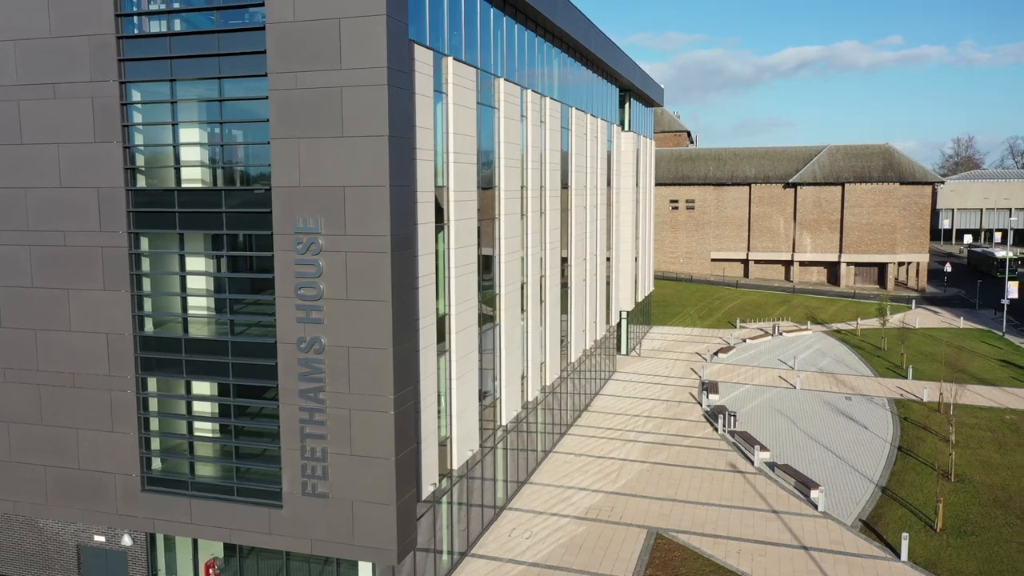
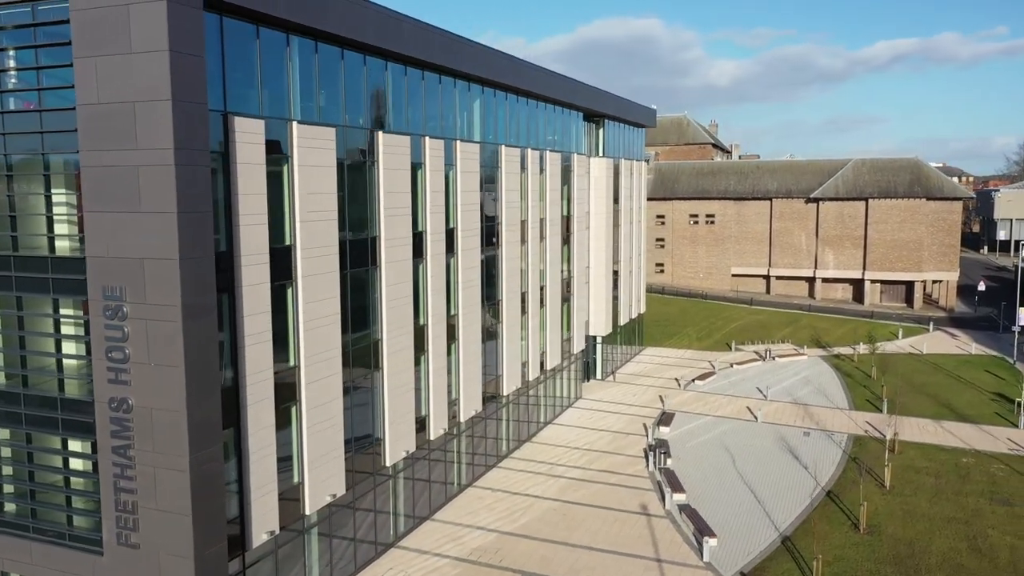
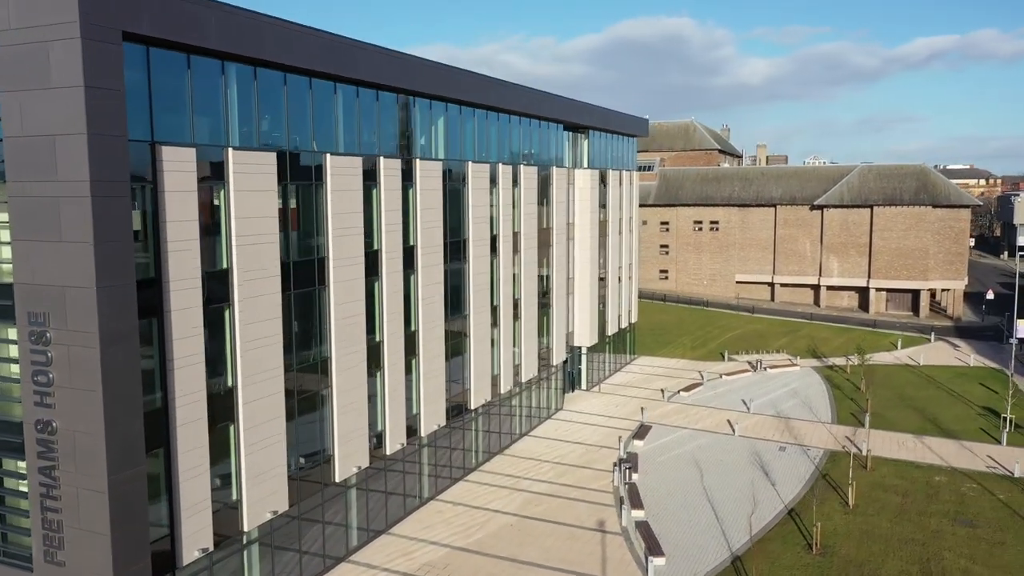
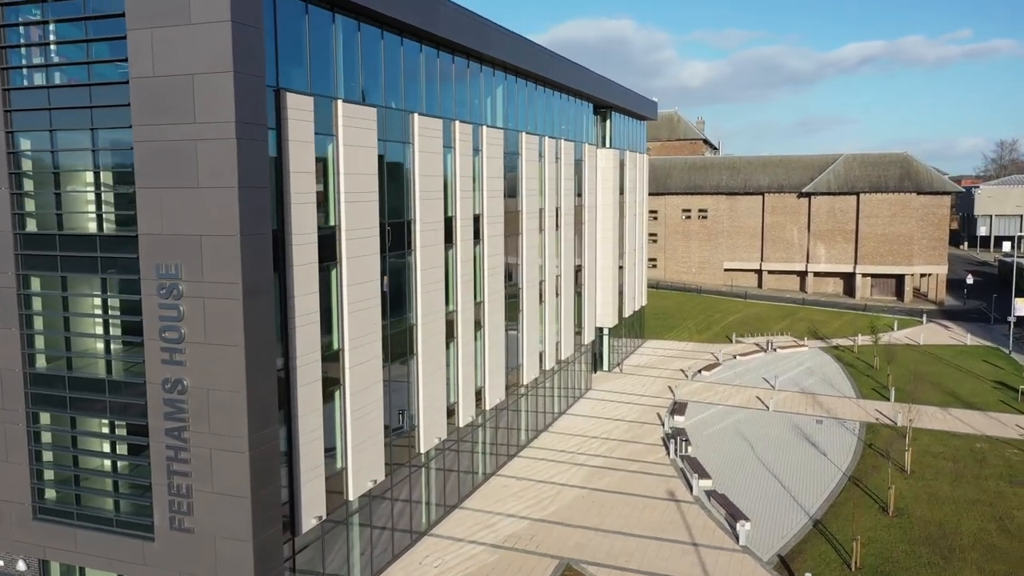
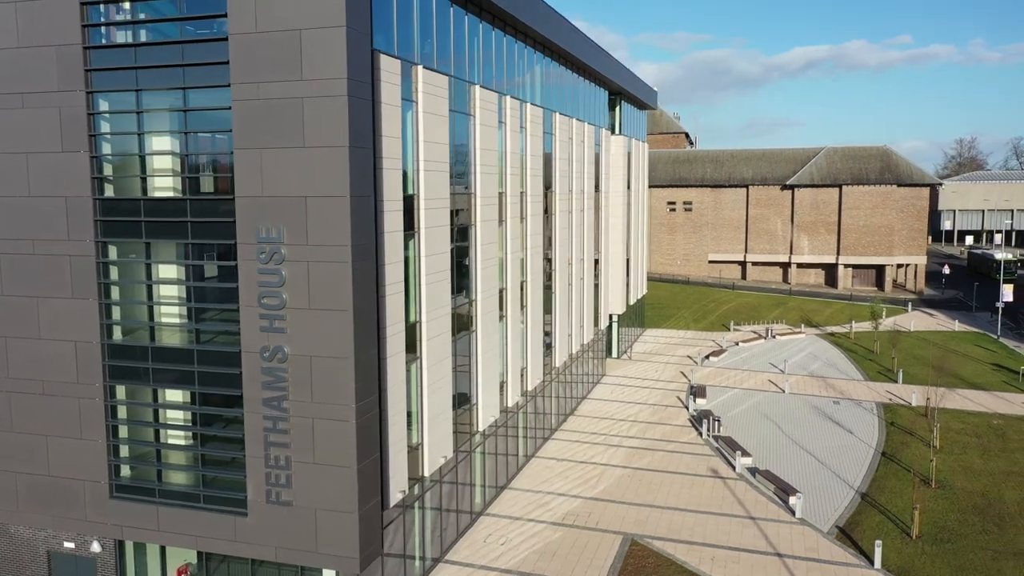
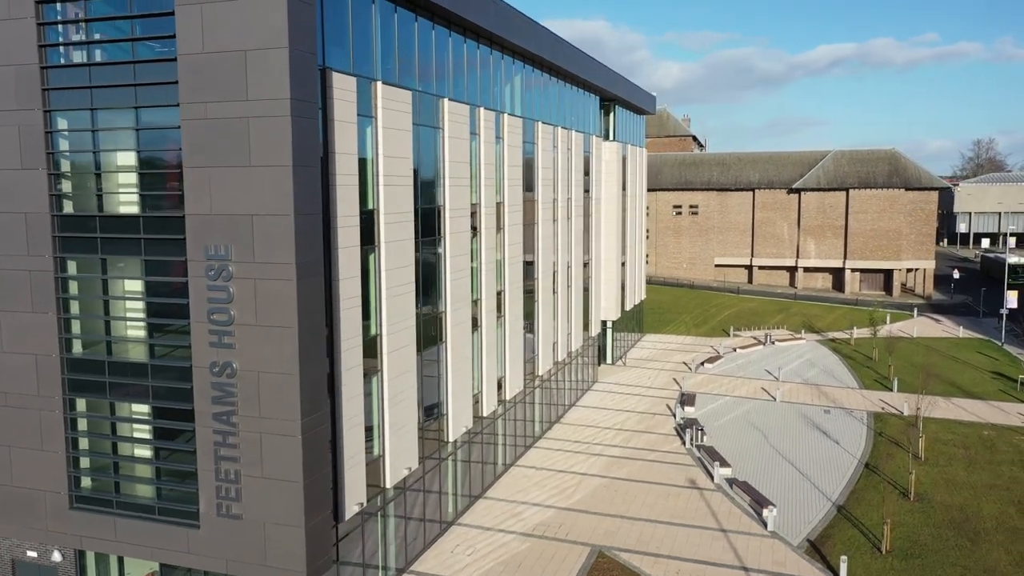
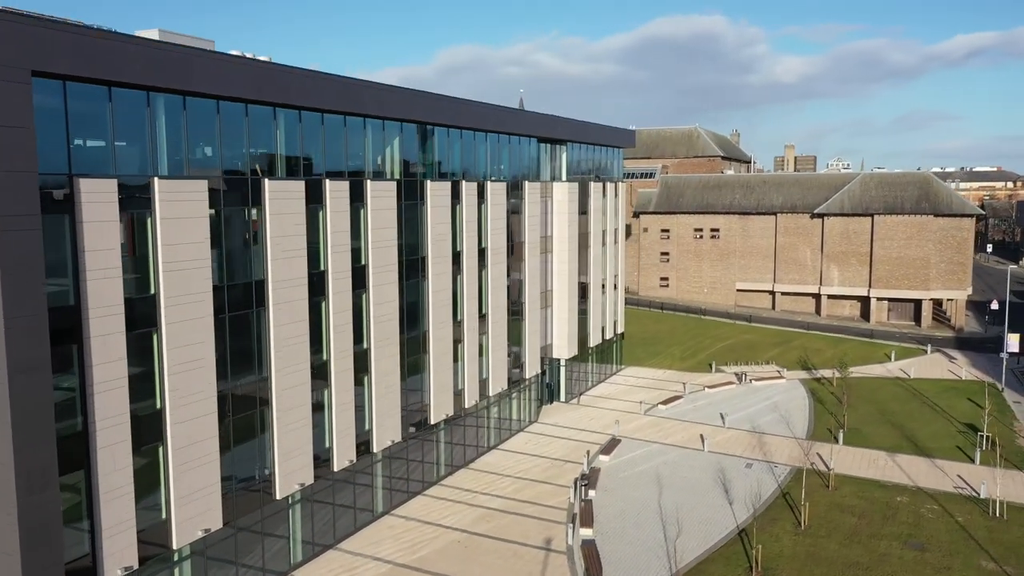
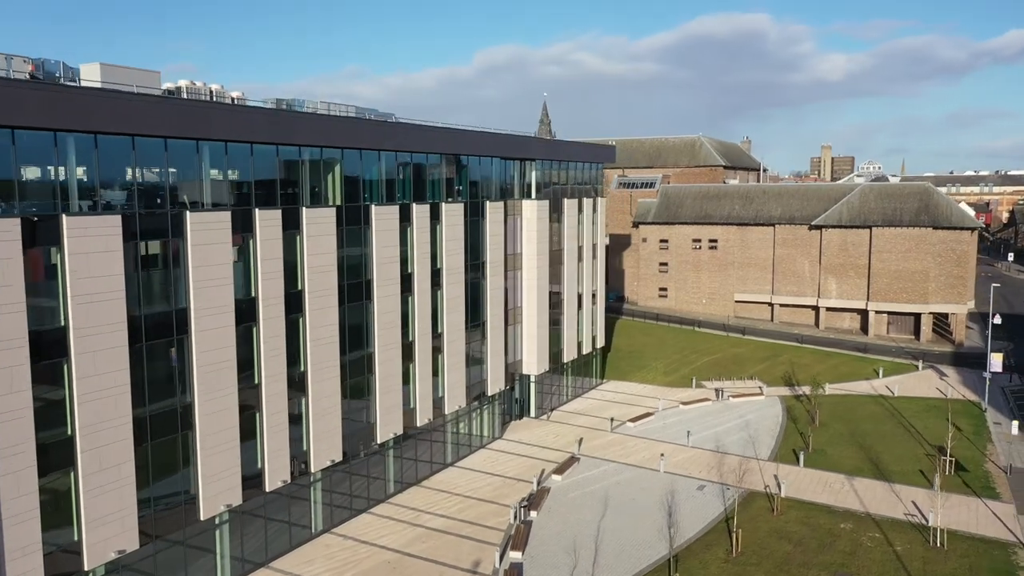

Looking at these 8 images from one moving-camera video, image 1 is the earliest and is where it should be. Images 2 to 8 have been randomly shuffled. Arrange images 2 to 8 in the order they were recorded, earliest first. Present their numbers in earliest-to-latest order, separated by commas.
5, 6, 4, 2, 3, 7, 8
